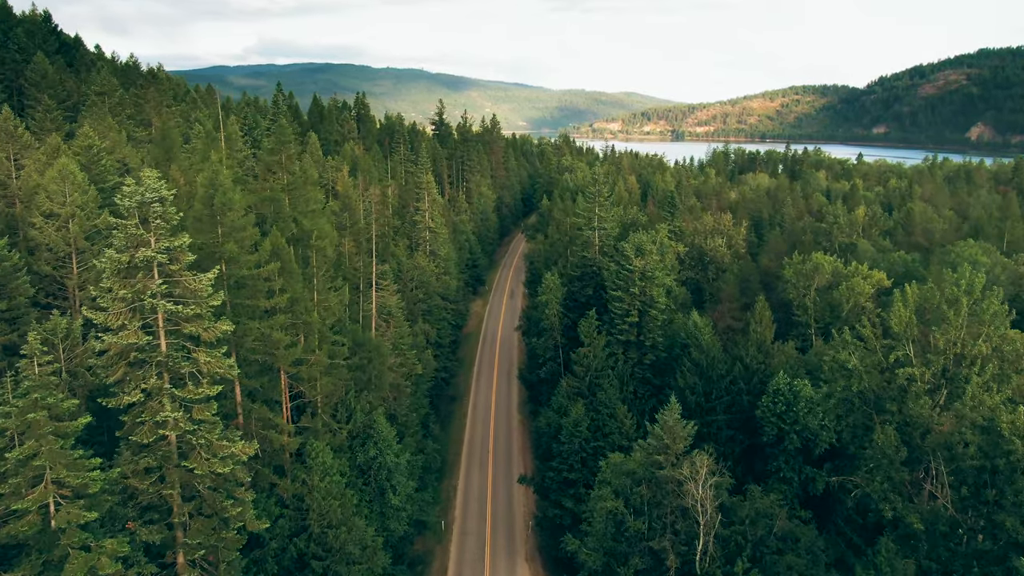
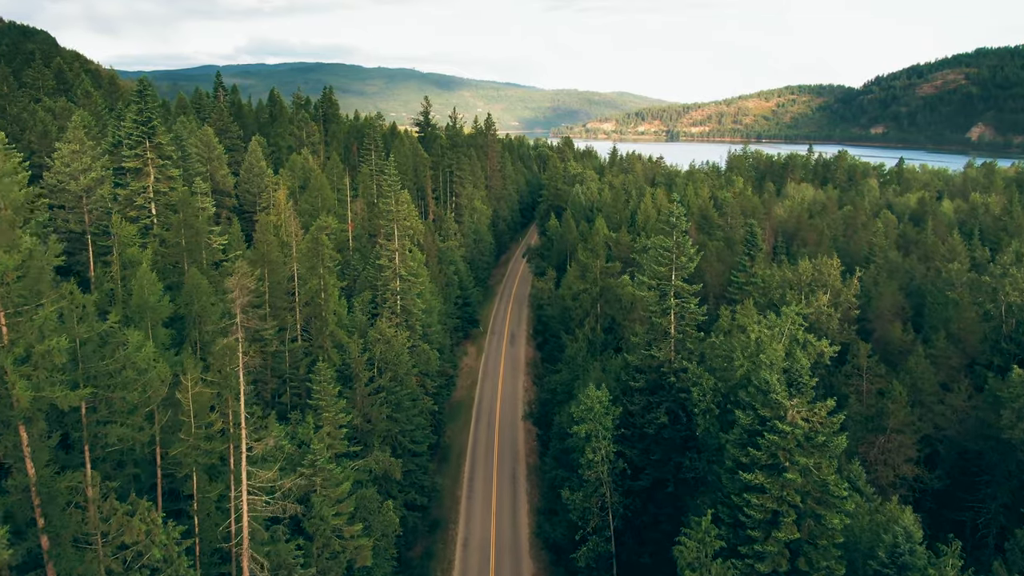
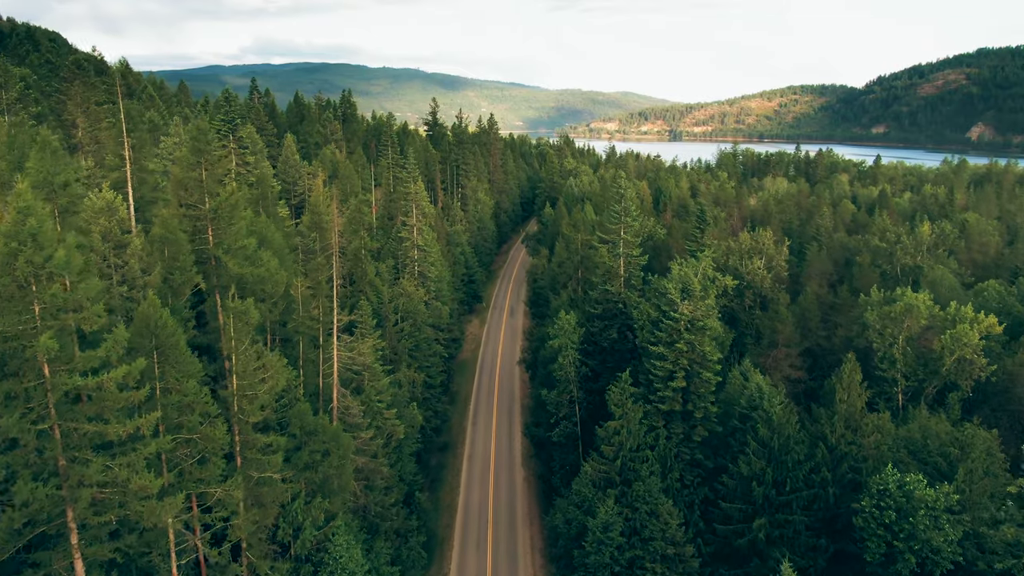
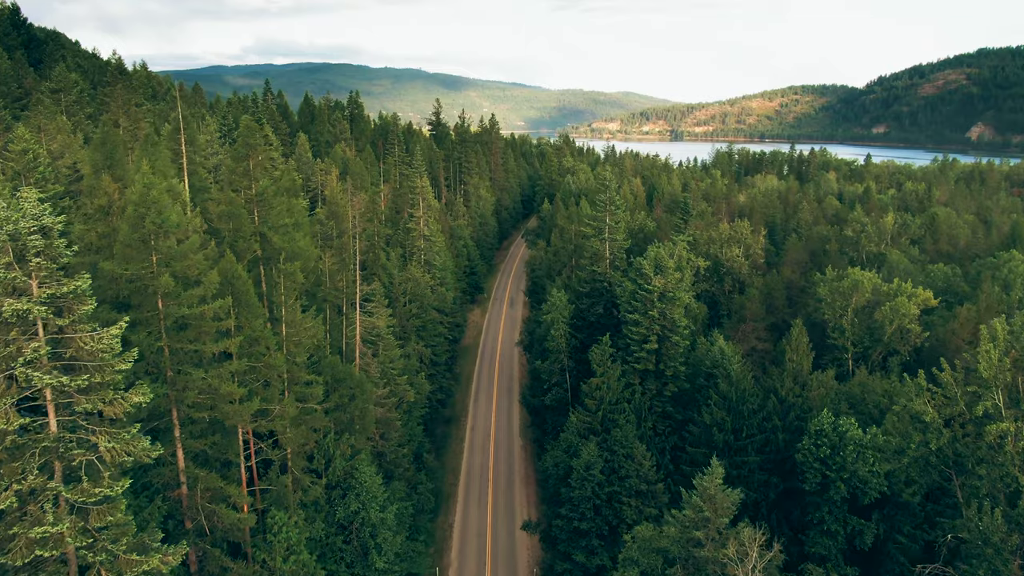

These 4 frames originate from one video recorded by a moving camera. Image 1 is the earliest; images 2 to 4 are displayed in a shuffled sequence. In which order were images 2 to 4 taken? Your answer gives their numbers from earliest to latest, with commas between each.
4, 3, 2
